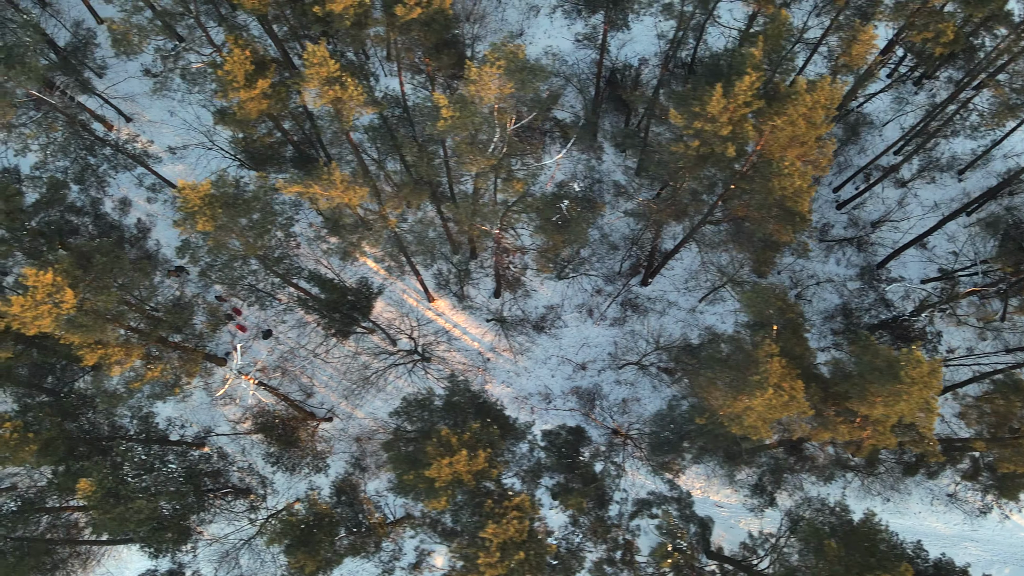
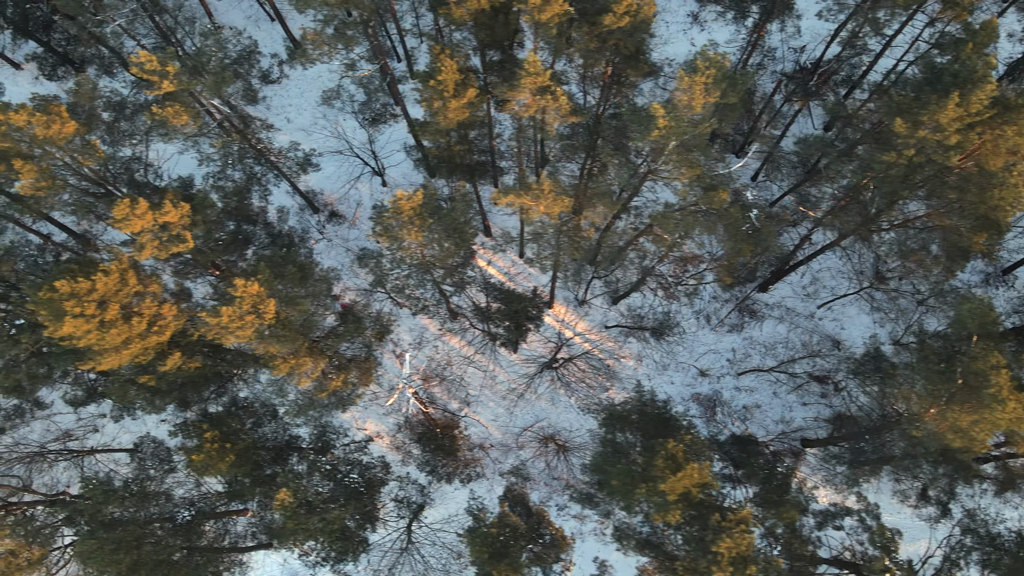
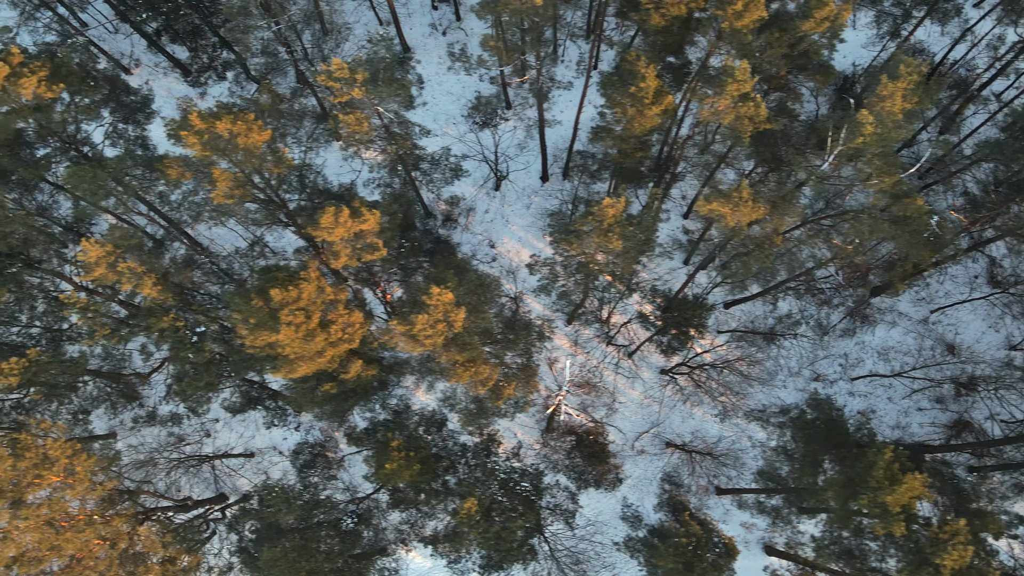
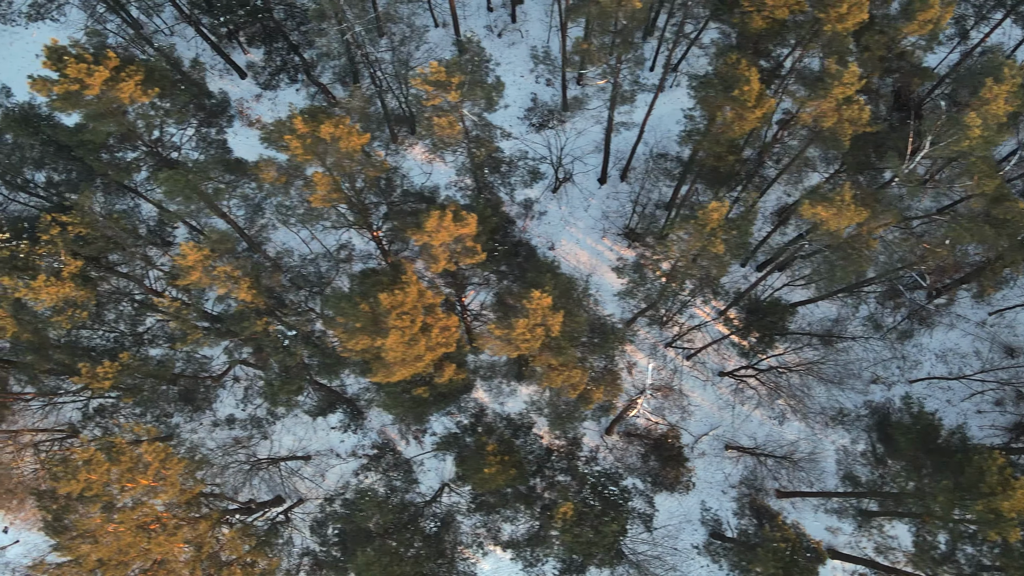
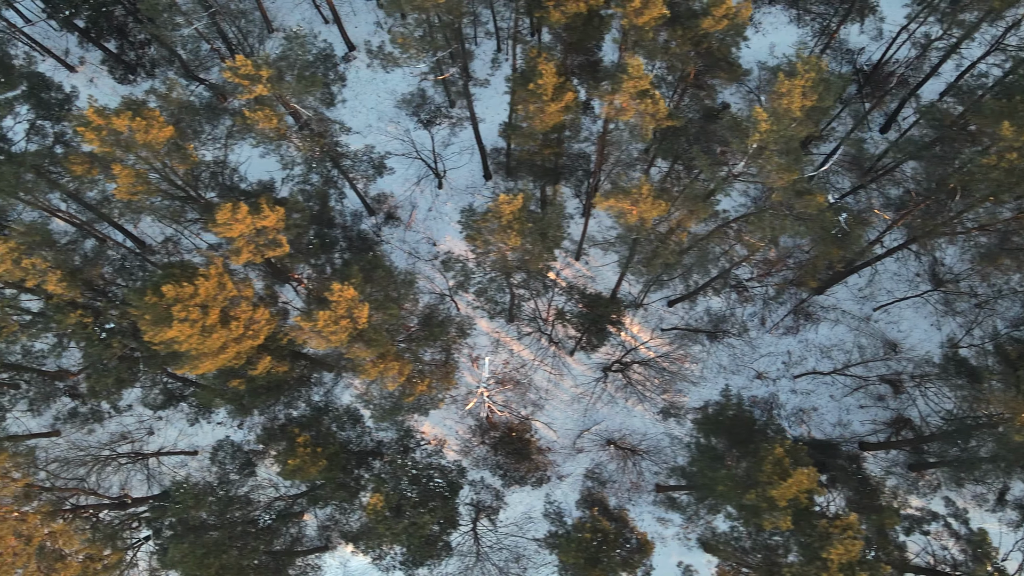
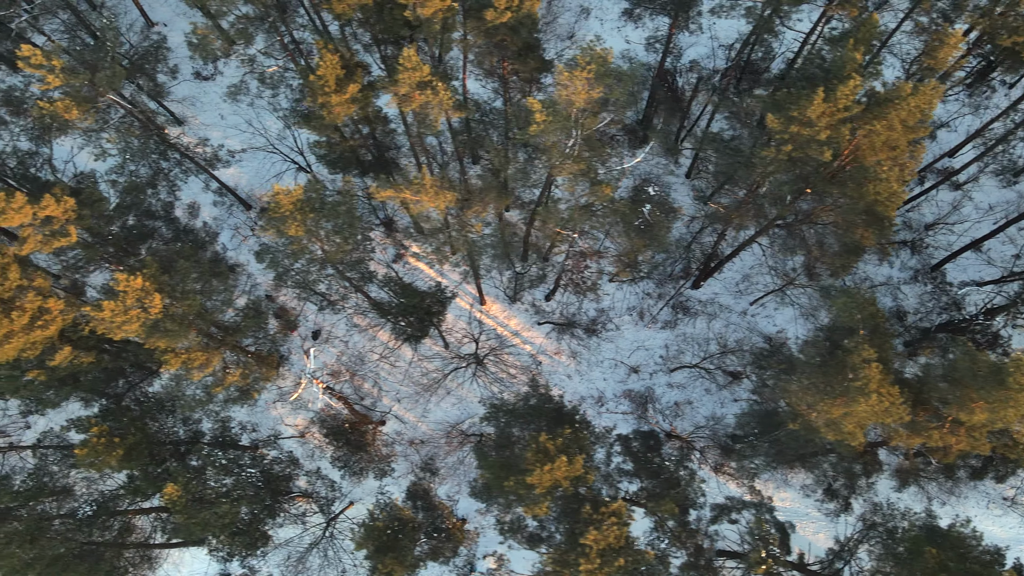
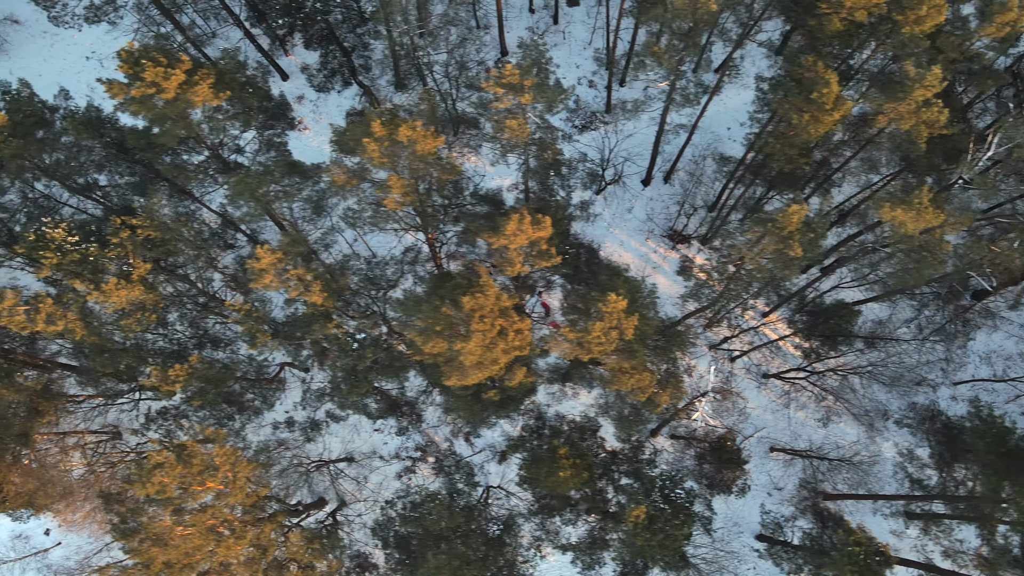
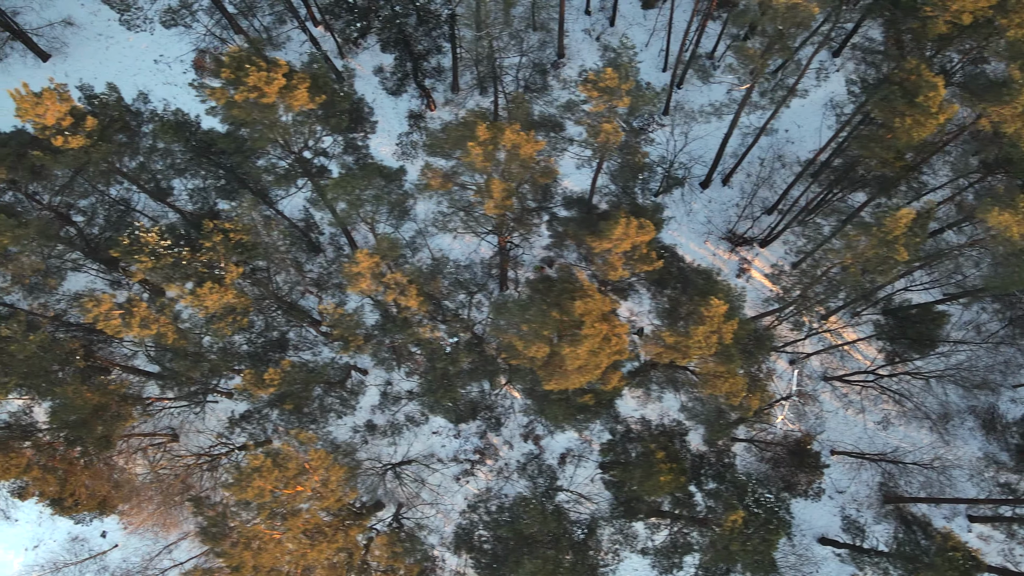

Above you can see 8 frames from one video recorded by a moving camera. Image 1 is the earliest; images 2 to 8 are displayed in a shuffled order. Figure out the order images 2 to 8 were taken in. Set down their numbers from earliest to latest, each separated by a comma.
6, 2, 5, 3, 4, 7, 8
